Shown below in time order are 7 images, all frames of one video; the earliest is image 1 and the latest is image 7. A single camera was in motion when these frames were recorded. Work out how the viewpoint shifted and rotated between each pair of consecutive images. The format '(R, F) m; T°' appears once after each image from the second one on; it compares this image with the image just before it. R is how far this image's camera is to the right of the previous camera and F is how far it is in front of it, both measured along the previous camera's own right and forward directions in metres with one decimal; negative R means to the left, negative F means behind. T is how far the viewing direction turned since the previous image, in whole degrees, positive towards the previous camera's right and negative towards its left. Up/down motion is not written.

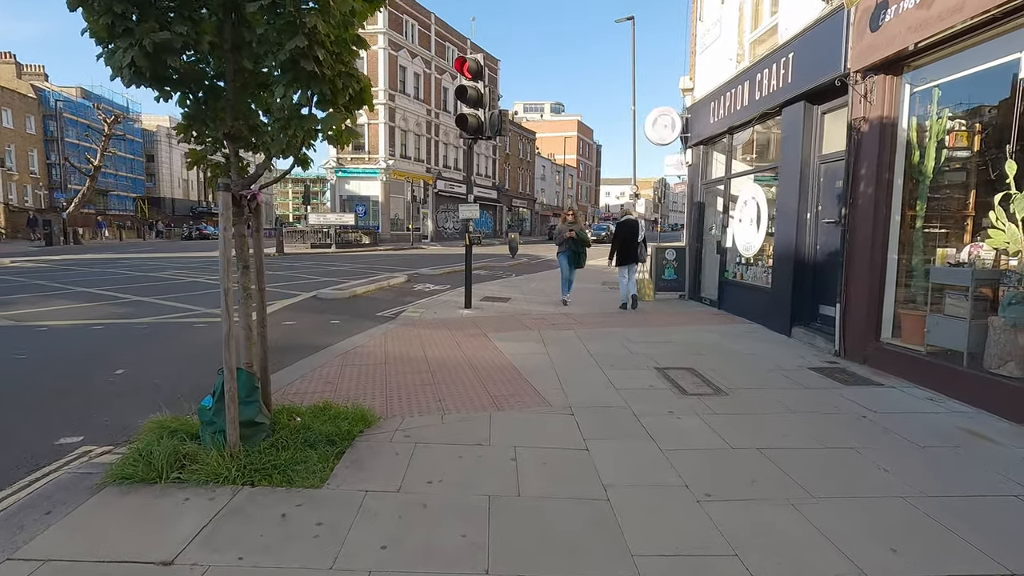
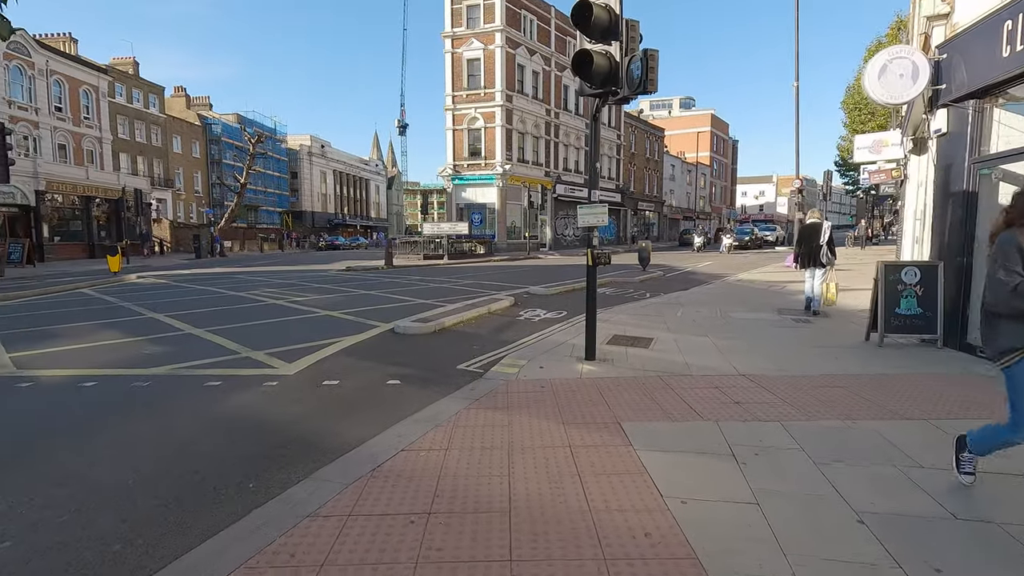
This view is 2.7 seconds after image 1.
(-0.3, +3.1) m; -13°
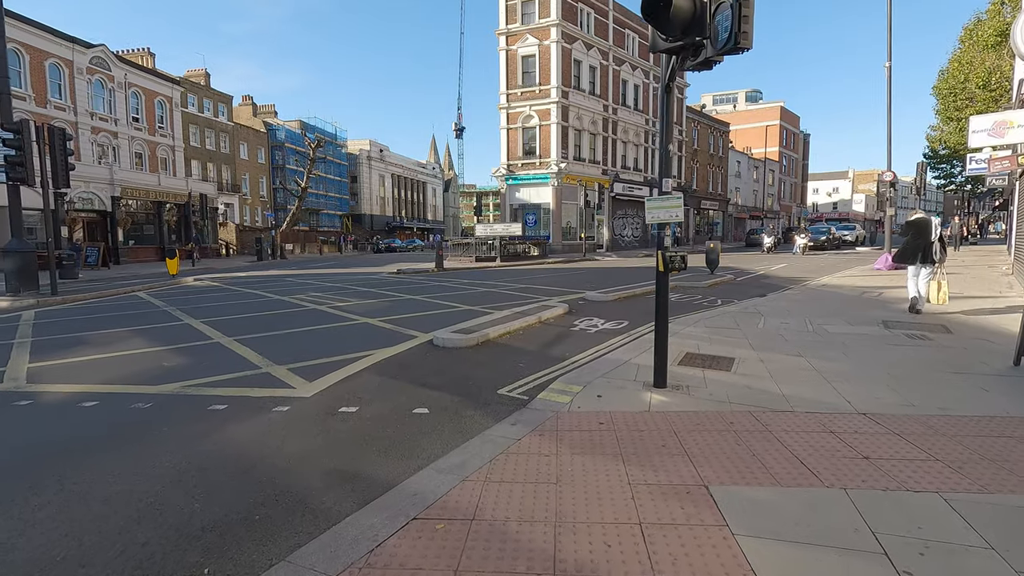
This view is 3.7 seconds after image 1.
(0.0, +1.1) m; -6°
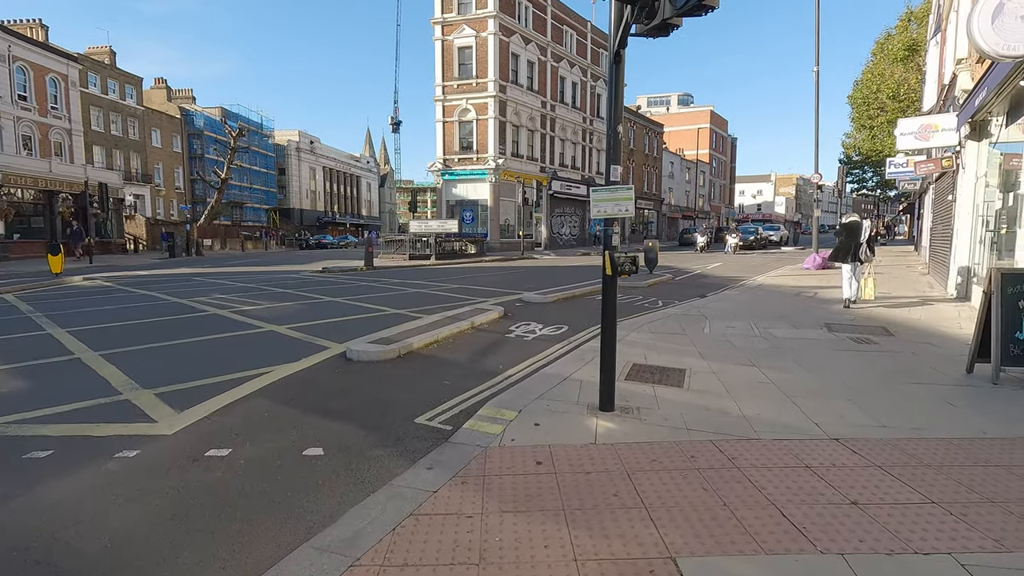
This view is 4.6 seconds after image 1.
(+0.2, +0.9) m; +6°
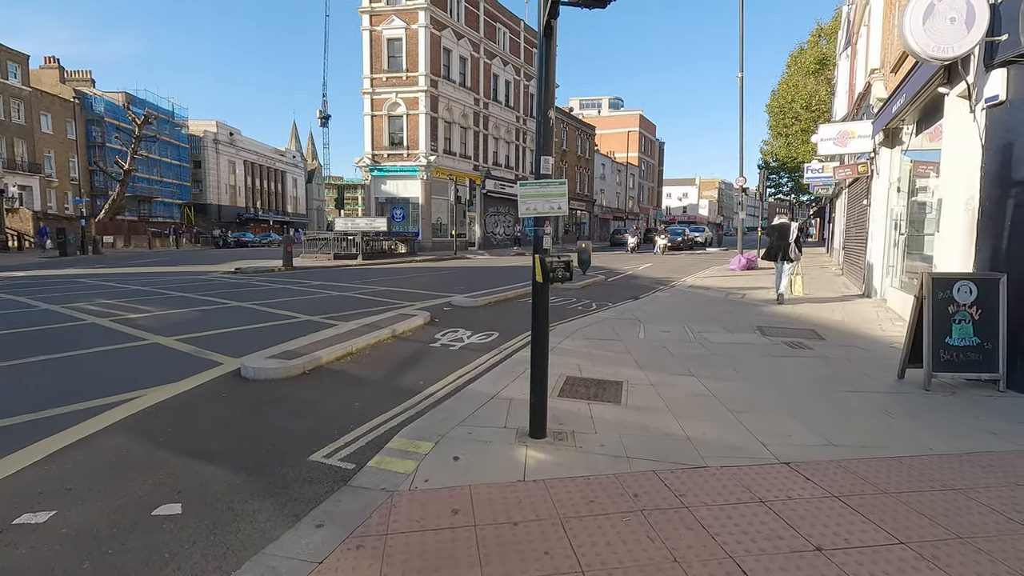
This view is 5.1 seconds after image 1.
(+0.1, +0.6) m; +7°
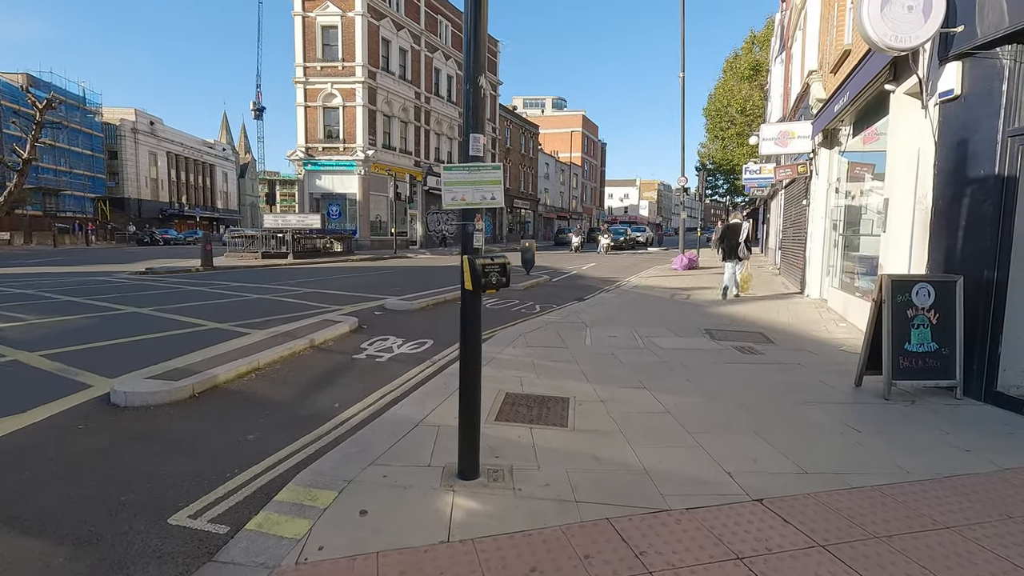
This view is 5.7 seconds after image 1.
(+0.1, +0.7) m; +6°
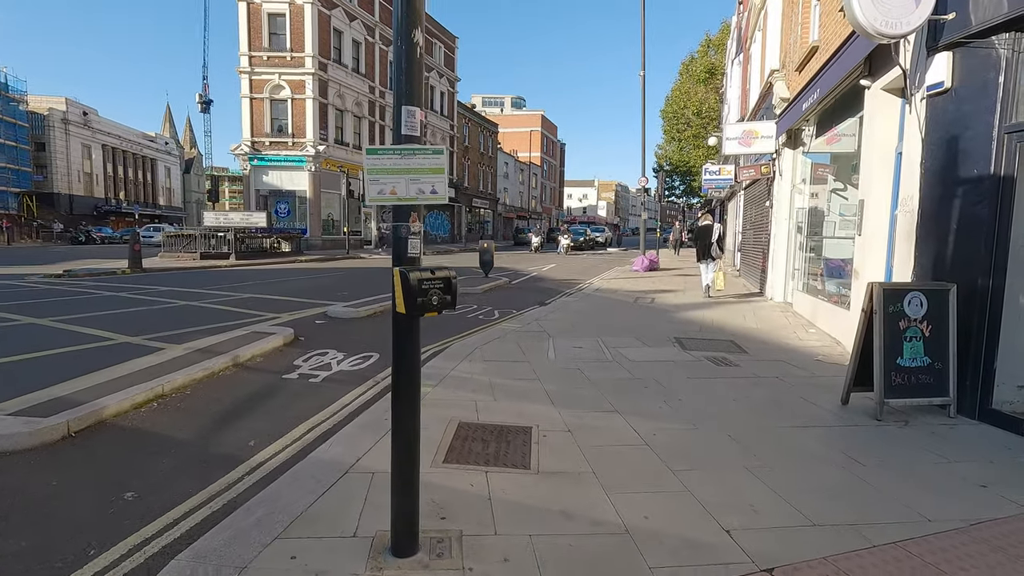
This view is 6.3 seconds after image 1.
(+0.1, +0.7) m; +4°
